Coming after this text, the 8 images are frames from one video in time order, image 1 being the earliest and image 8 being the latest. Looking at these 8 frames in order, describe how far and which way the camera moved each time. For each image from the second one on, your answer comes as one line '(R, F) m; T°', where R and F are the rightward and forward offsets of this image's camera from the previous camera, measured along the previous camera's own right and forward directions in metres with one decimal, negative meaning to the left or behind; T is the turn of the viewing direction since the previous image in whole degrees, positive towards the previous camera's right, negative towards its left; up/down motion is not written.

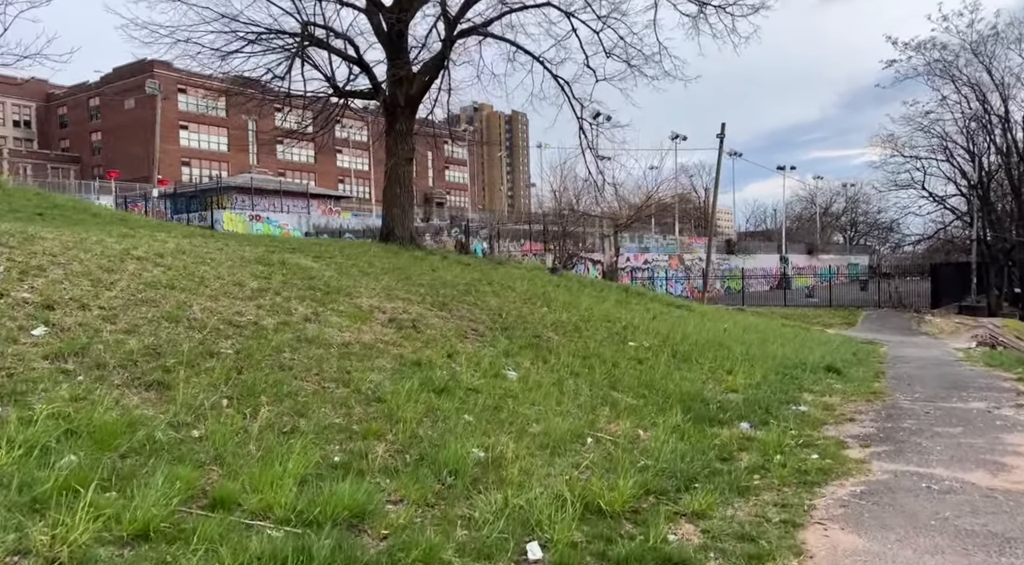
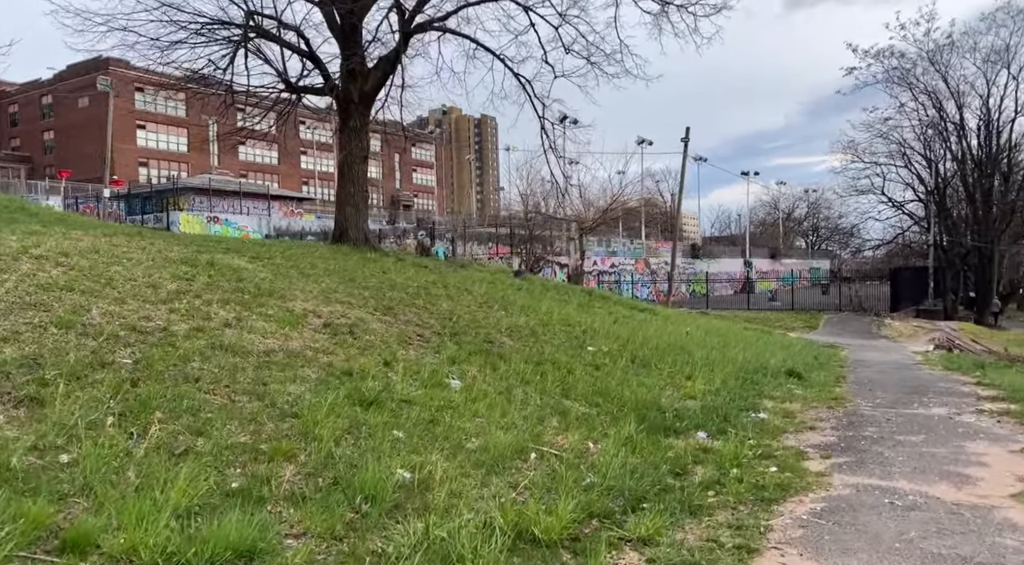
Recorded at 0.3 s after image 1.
(+0.1, +0.3) m; +2°
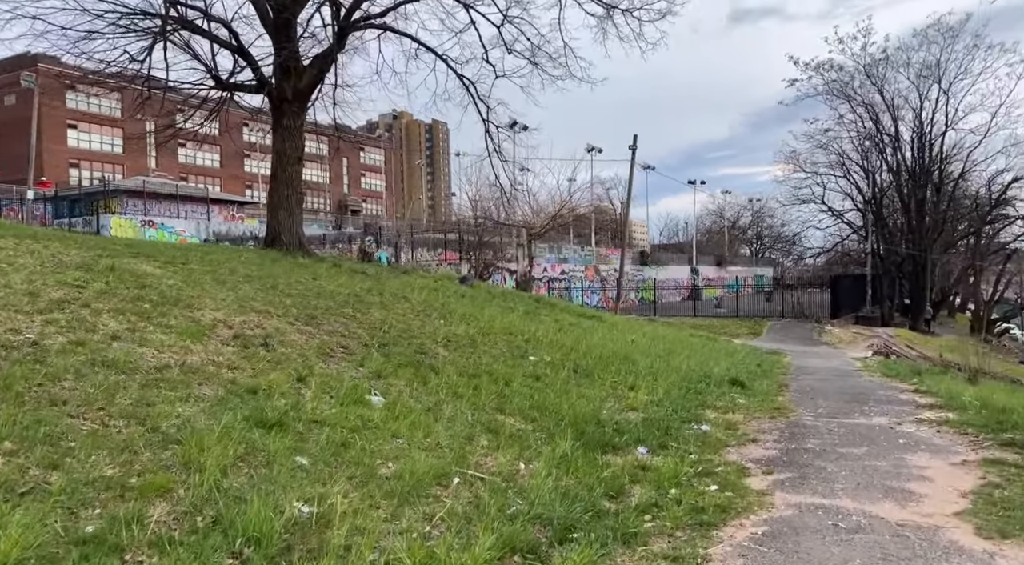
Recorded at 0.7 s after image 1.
(+0.1, +0.3) m; +4°
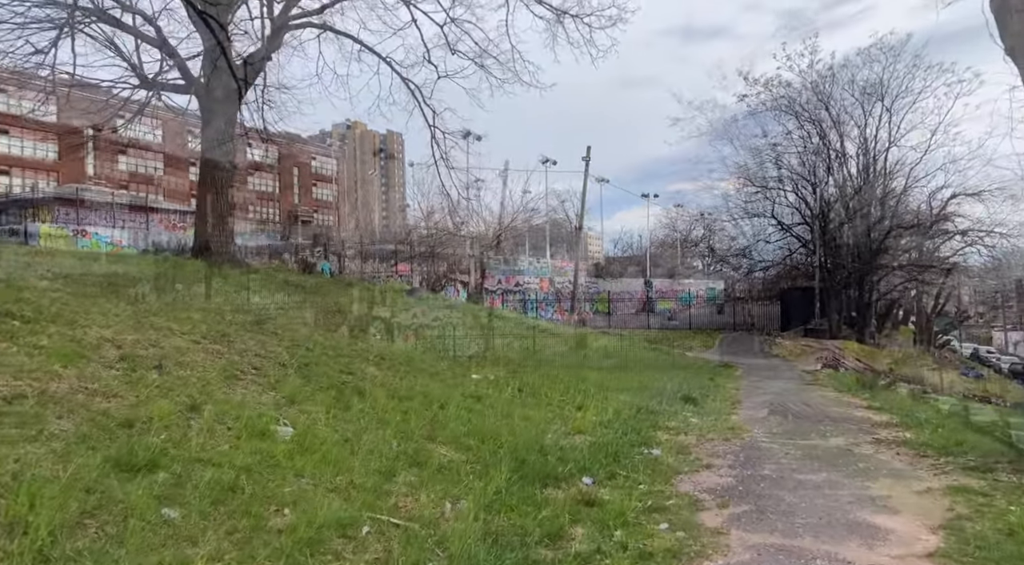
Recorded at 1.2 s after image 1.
(+0.1, +0.4) m; +3°
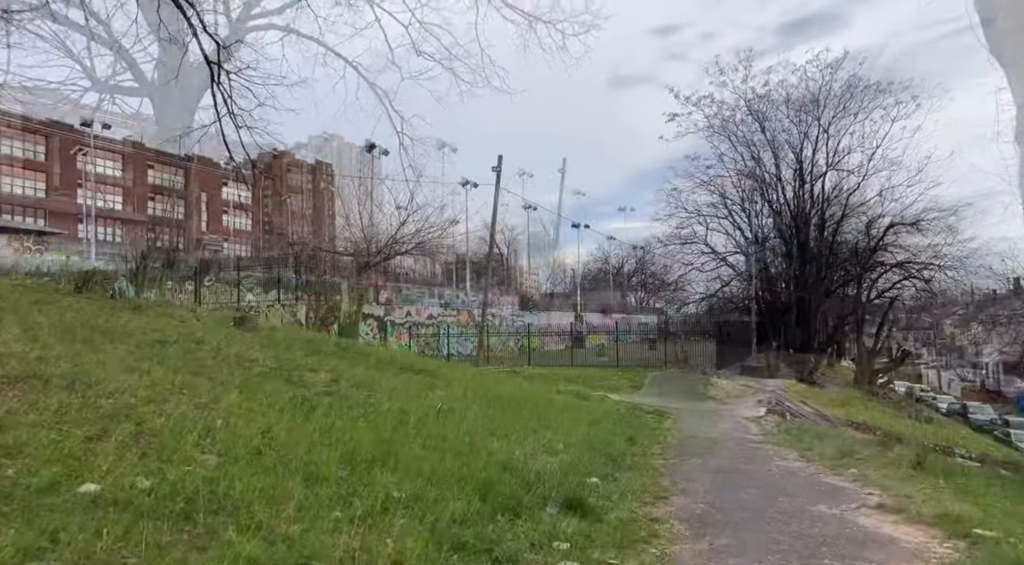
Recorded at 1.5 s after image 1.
(-0.9, +0.8) m; +6°
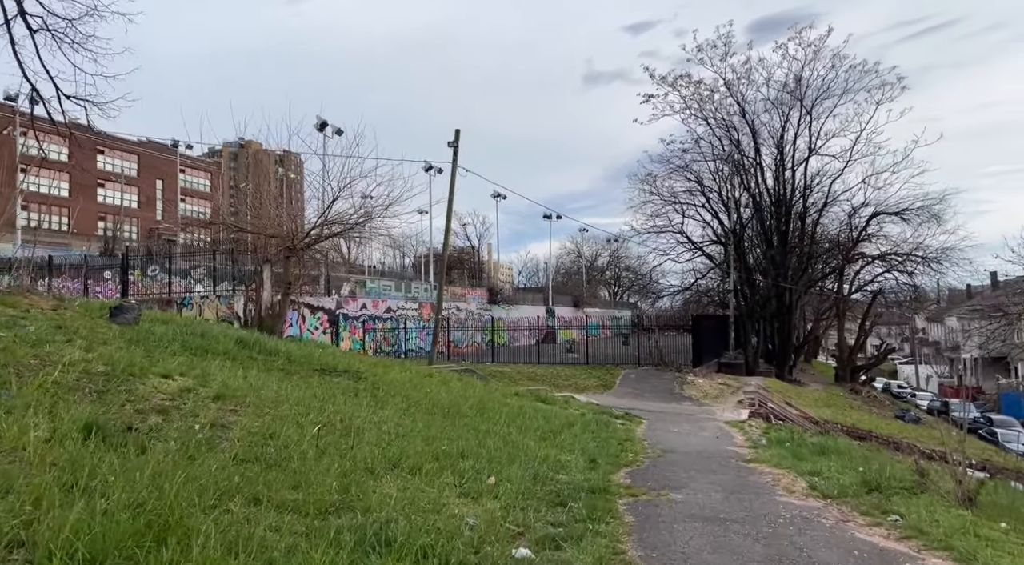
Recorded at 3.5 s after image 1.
(+0.5, +2.4) m; +2°
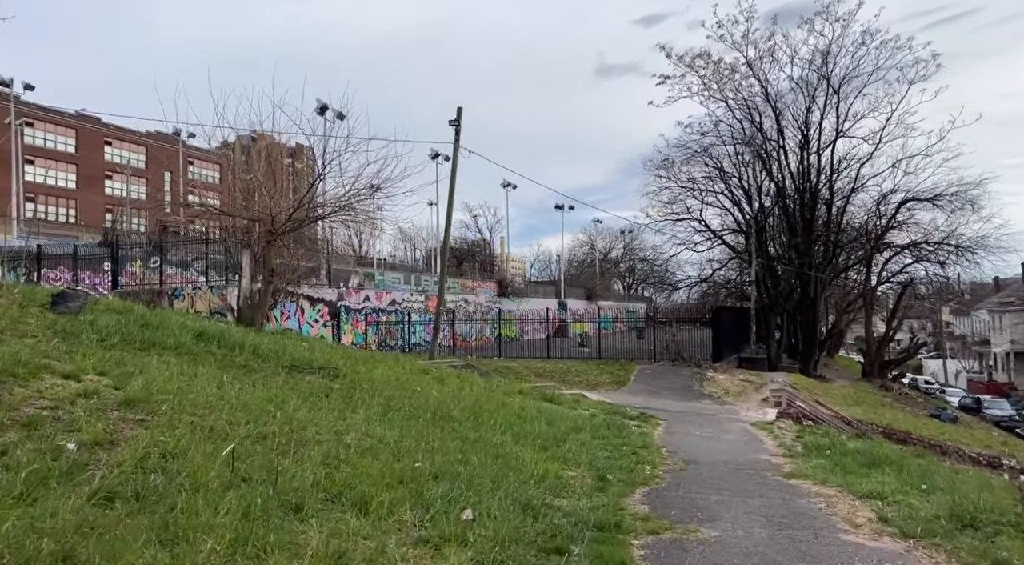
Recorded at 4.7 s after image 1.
(+0.2, +1.5) m; -1°
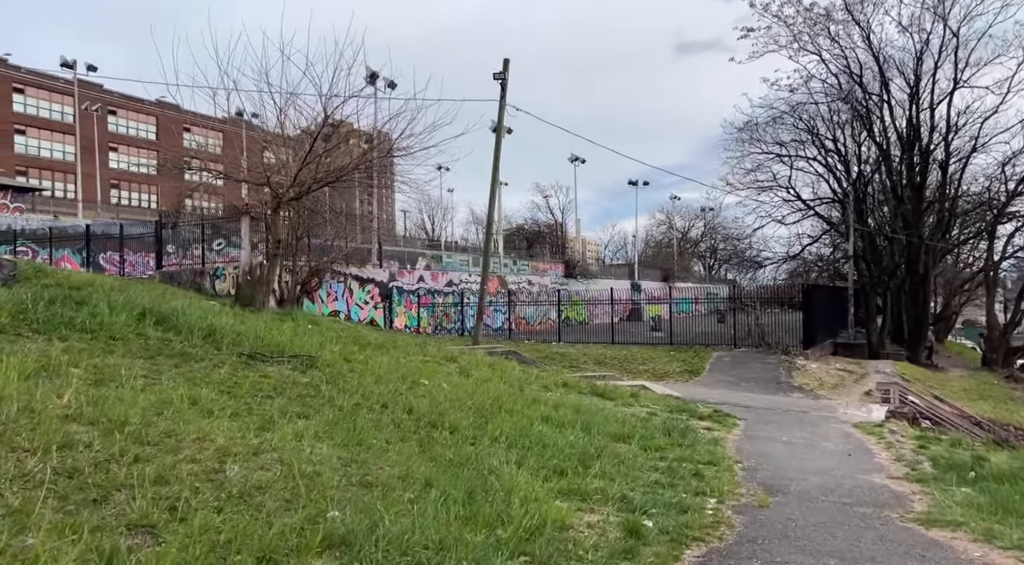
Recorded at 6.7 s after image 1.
(+0.6, +2.5) m; -6°
